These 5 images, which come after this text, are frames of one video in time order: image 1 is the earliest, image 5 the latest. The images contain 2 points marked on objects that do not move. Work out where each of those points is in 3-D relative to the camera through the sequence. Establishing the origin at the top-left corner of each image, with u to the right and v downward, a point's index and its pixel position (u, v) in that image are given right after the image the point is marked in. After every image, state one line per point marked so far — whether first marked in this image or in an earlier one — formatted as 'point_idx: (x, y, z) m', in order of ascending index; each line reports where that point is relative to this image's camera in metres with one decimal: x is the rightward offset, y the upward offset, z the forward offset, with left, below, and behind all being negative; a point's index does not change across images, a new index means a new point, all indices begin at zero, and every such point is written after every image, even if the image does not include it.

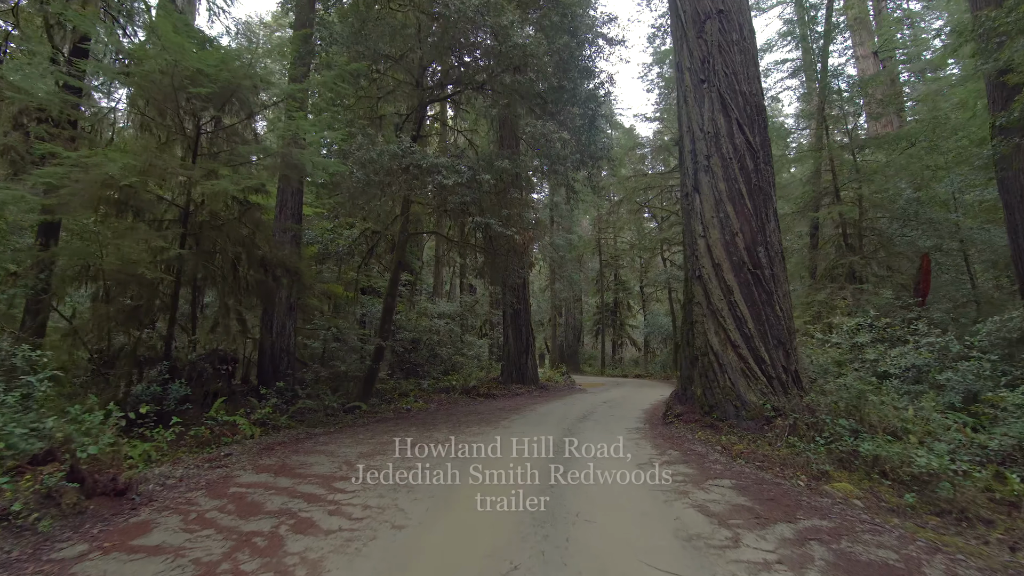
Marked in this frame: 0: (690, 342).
0: (+2.9, -0.8, +7.7) m
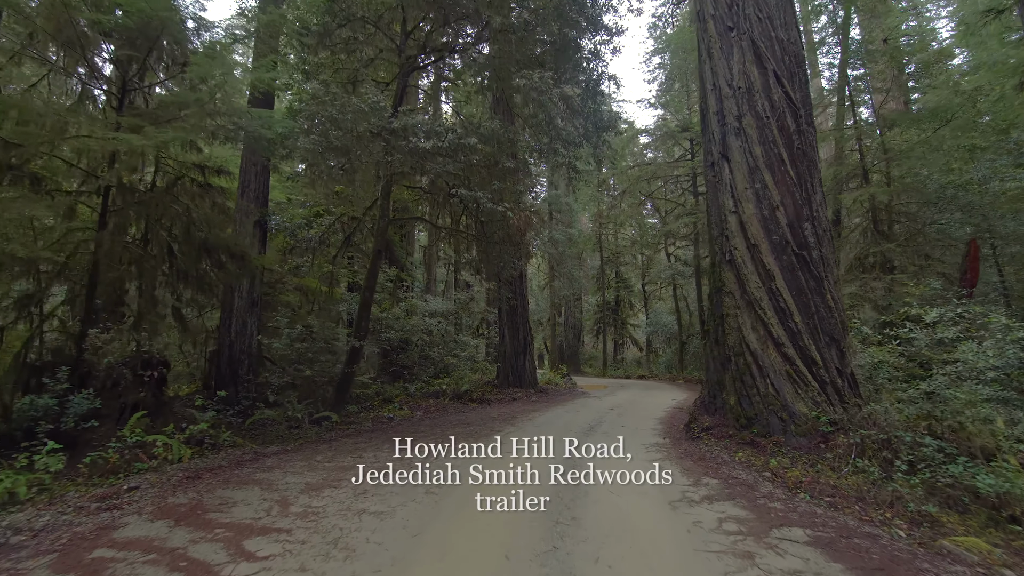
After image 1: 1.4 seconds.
0: (+2.8, -0.6, +6.4) m
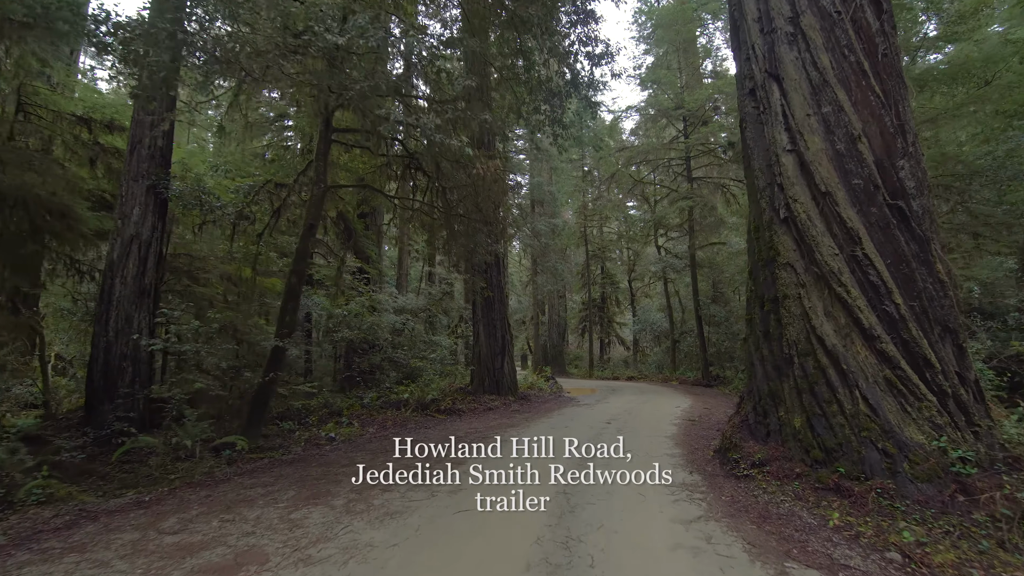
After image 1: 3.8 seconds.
0: (+2.4, -0.4, +4.5) m
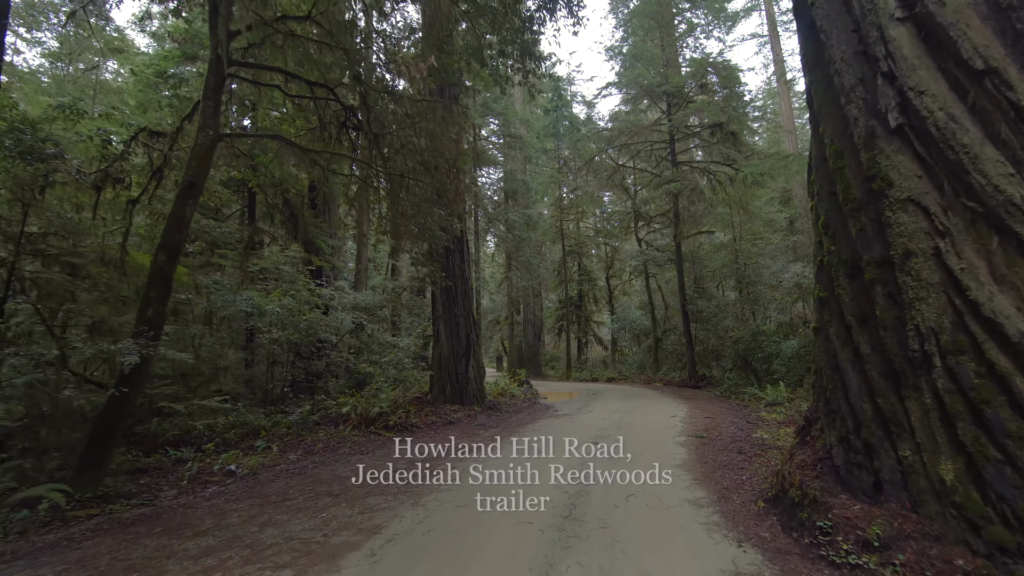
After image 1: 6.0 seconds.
0: (+2.1, -0.1, +2.7) m
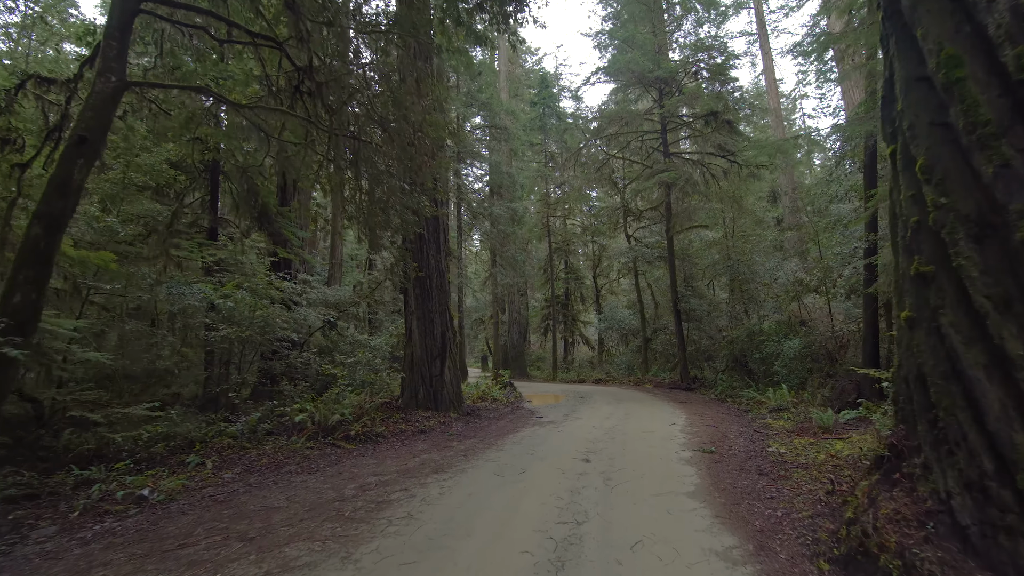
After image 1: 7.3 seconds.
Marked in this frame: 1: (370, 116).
0: (+1.9, 0.0, +1.7) m
1: (-1.8, +2.2, +6.3) m
